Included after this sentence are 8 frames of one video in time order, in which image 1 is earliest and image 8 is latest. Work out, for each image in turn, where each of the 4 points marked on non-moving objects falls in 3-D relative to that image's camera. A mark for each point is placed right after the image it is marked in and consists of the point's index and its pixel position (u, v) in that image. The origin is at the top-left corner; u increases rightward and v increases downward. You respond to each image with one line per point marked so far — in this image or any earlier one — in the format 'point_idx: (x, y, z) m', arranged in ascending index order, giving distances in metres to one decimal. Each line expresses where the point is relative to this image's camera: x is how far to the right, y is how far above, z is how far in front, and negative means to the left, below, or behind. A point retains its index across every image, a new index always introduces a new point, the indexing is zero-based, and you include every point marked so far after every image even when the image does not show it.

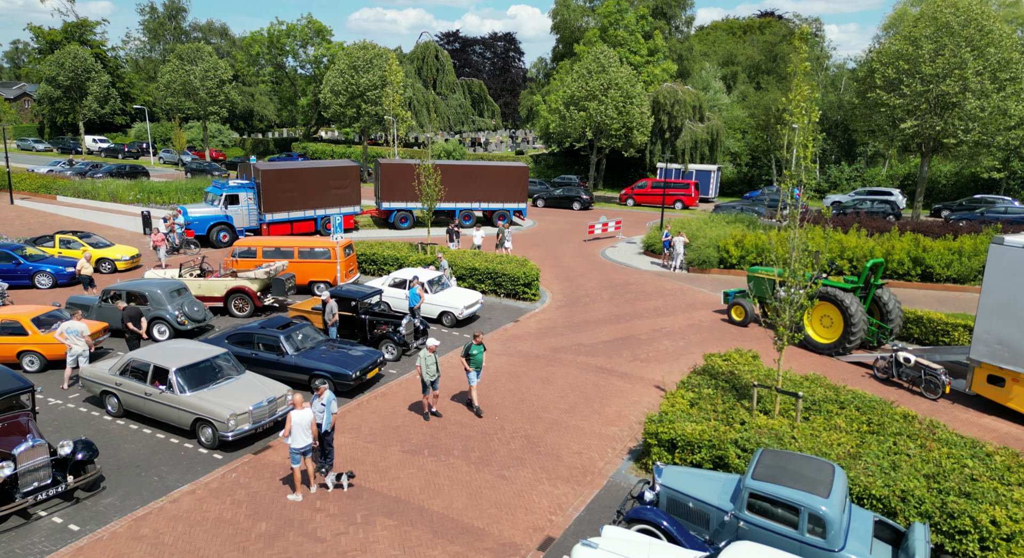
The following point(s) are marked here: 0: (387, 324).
0: (-2.9, -1.1, +14.9) m
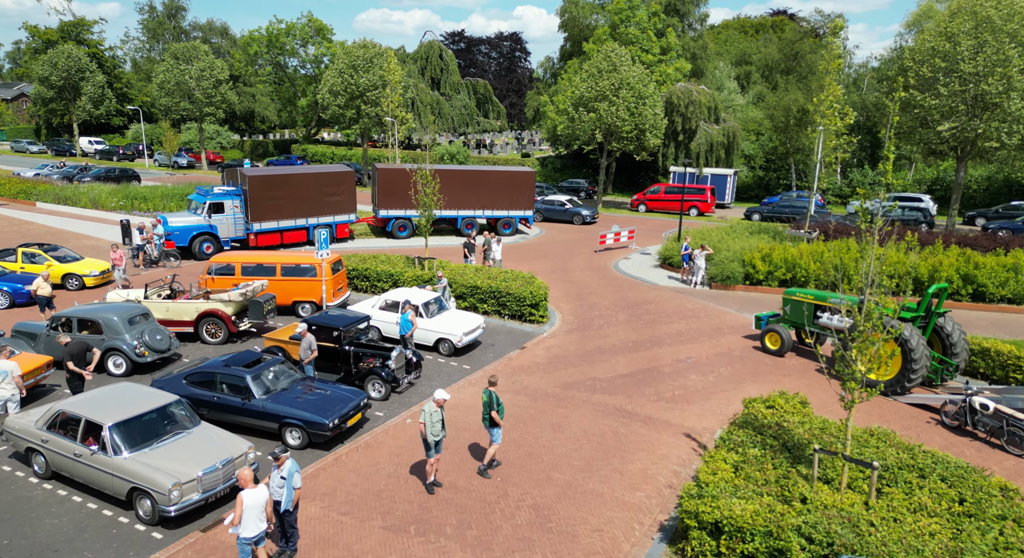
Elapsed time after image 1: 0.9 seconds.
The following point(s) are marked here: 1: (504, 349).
0: (-2.8, -1.6, +12.9) m
1: (-0.2, -1.8, +15.8) m
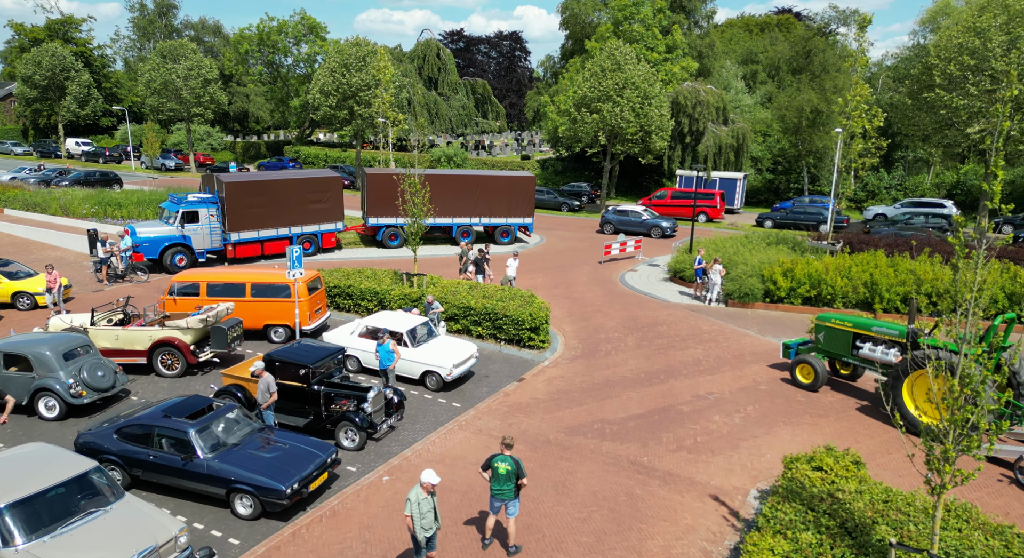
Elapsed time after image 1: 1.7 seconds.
0: (-2.9, -2.1, +11.1) m
1: (-0.3, -2.3, +14.0) m
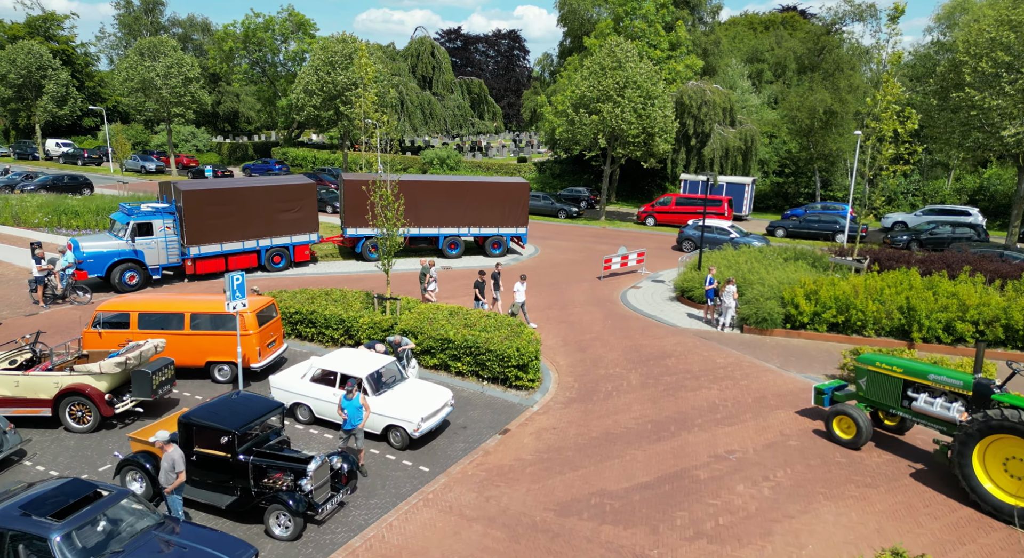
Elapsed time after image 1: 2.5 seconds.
0: (-3.2, -2.7, +8.9) m
1: (-0.6, -2.9, +11.8) m
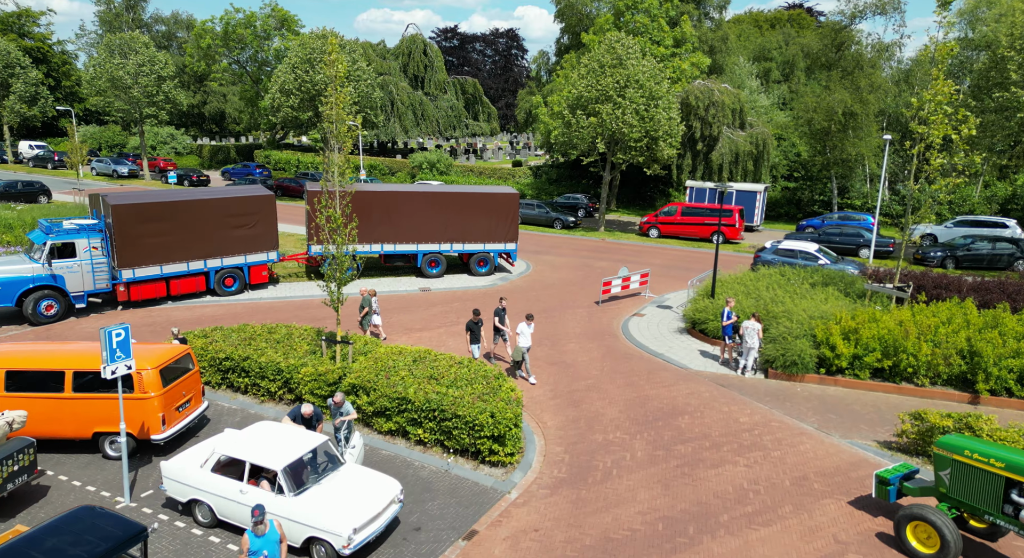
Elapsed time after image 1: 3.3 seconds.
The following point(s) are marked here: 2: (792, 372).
0: (-3.7, -3.5, +6.0) m
1: (-1.1, -3.7, +8.9) m
2: (+6.4, -2.1, +14.4) m
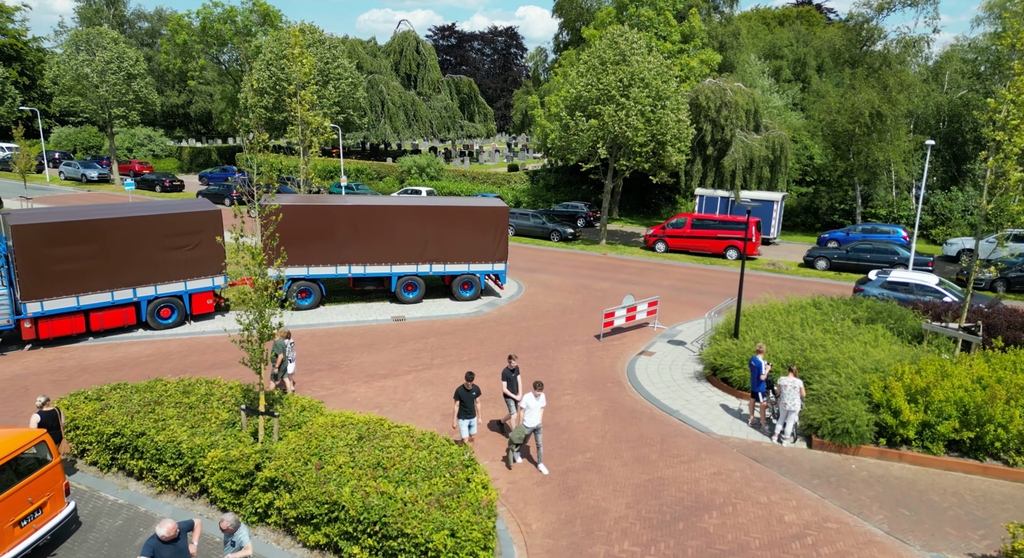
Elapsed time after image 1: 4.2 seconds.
0: (-4.1, -4.3, +3.0) m
1: (-1.5, -4.5, +5.9) m
2: (+6.0, -3.0, +11.5) m
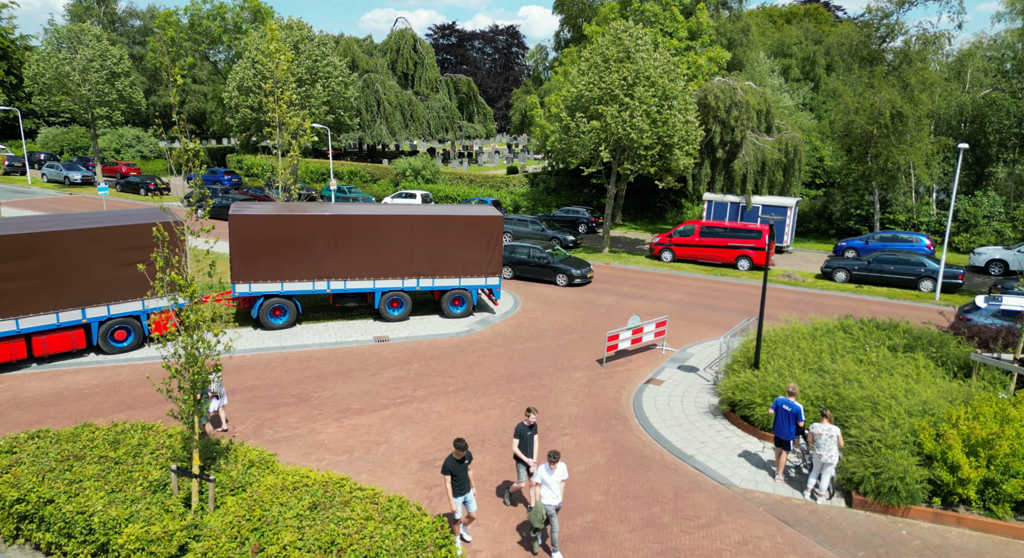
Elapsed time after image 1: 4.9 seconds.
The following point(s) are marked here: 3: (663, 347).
0: (-4.3, -4.8, +1.3) m
1: (-1.7, -5.0, +4.2) m
2: (+5.8, -3.4, +9.7) m
3: (+4.0, -1.8, +16.8) m
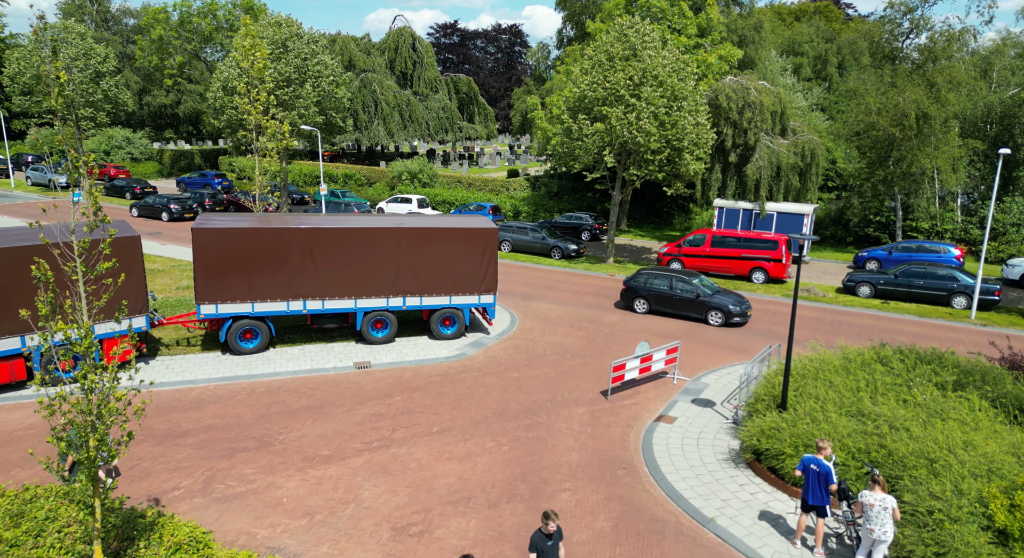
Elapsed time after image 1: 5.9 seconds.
0: (-4.5, -5.3, -0.3) m
1: (-1.9, -5.5, +2.5) m
2: (+5.7, -3.9, +8.0) m
3: (+3.9, -2.3, +15.1) m
